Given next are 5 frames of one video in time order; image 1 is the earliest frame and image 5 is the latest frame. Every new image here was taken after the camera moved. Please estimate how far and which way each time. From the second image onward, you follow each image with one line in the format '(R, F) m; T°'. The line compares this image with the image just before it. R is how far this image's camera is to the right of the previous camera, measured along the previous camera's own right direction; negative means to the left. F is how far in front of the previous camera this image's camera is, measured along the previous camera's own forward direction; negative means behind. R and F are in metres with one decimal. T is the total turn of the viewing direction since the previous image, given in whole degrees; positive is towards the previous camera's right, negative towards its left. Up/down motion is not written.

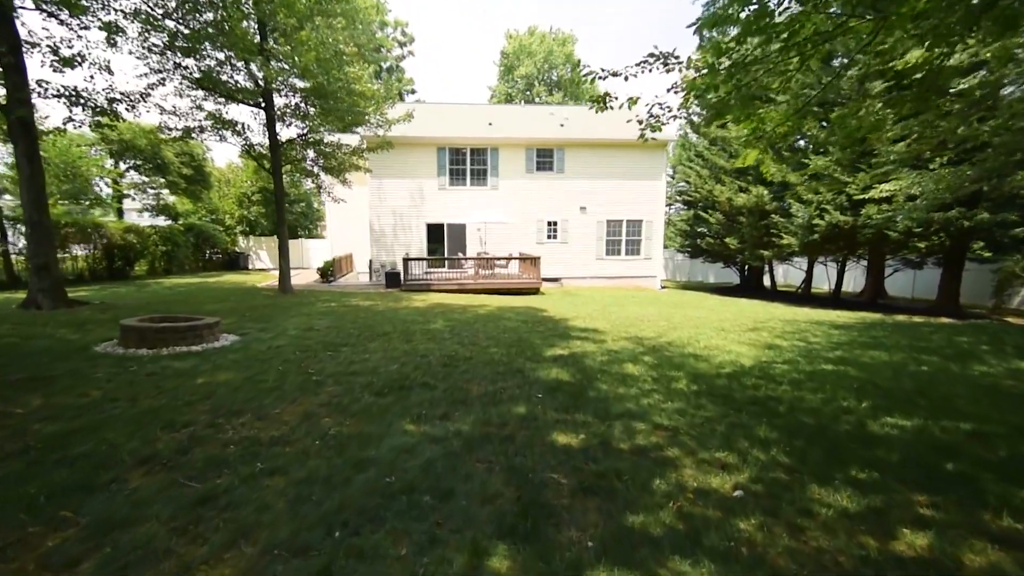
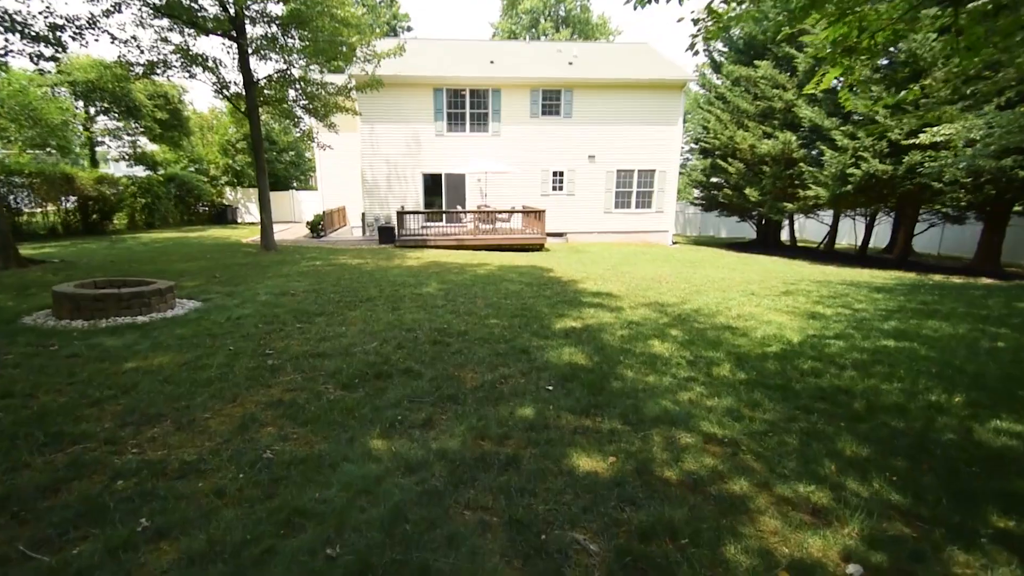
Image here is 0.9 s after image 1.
(0.0, +1.1) m; 0°
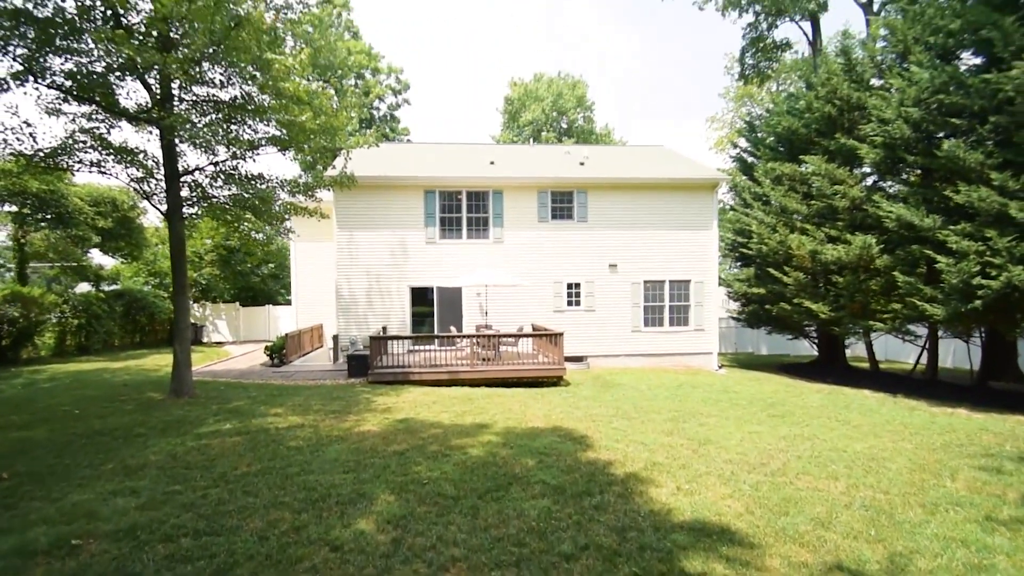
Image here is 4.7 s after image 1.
(-0.1, +3.5) m; 0°
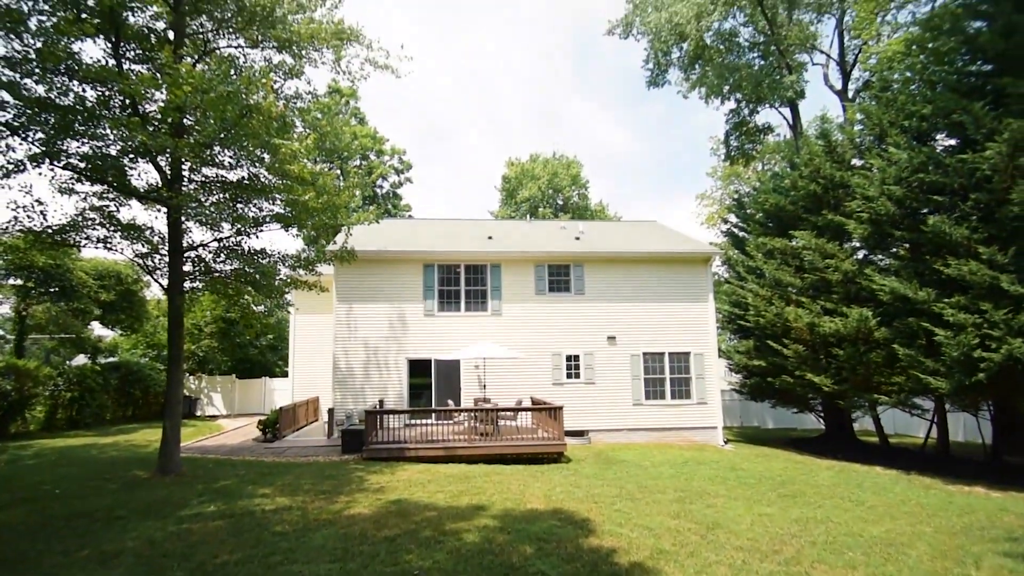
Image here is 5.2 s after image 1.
(+0.1, 0.0) m; 0°
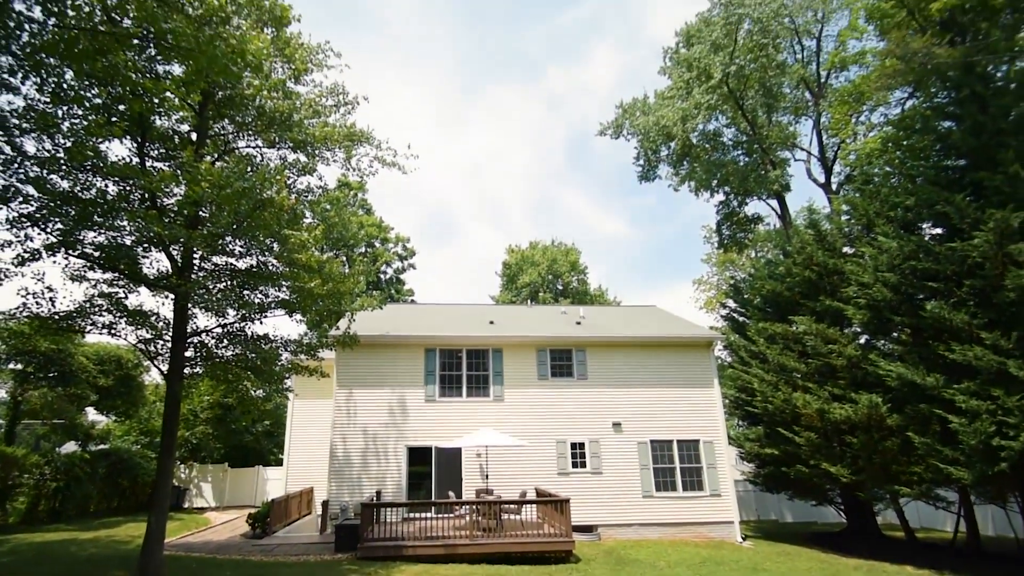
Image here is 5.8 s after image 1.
(0.0, 0.0) m; 0°
